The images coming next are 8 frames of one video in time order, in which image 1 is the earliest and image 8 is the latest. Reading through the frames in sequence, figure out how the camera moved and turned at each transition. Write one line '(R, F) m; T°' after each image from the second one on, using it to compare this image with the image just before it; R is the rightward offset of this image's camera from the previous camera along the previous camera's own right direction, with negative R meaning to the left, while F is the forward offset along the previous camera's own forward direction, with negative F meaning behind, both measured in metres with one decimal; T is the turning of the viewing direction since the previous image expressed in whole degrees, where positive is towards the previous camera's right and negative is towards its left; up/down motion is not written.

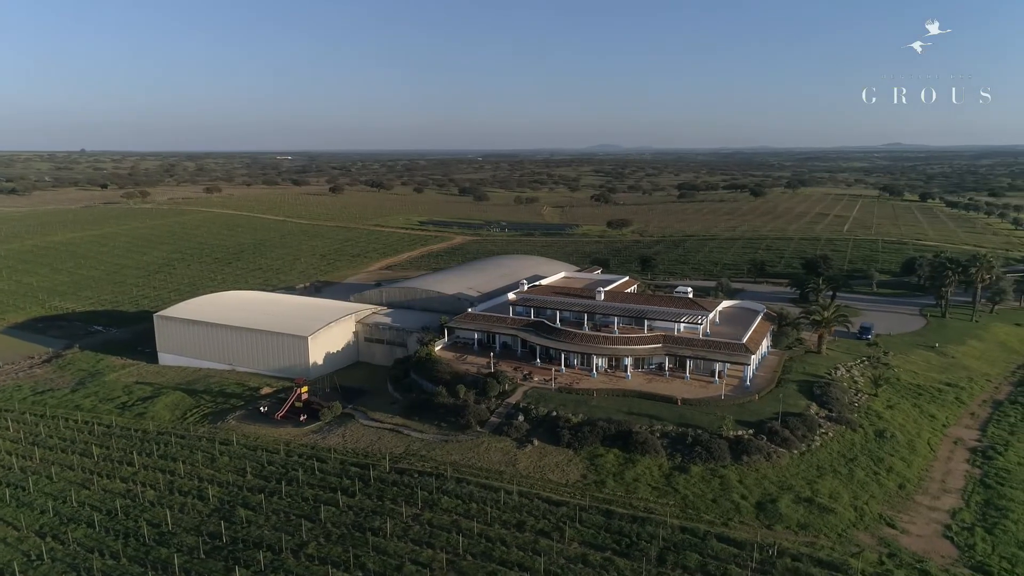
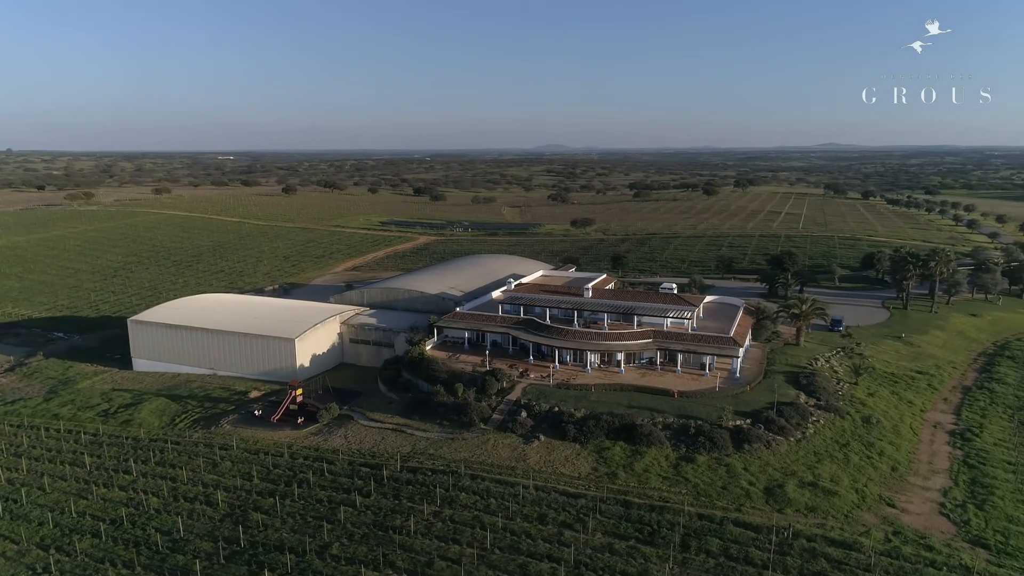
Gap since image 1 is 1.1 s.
(-1.9, -0.2) m; +4°
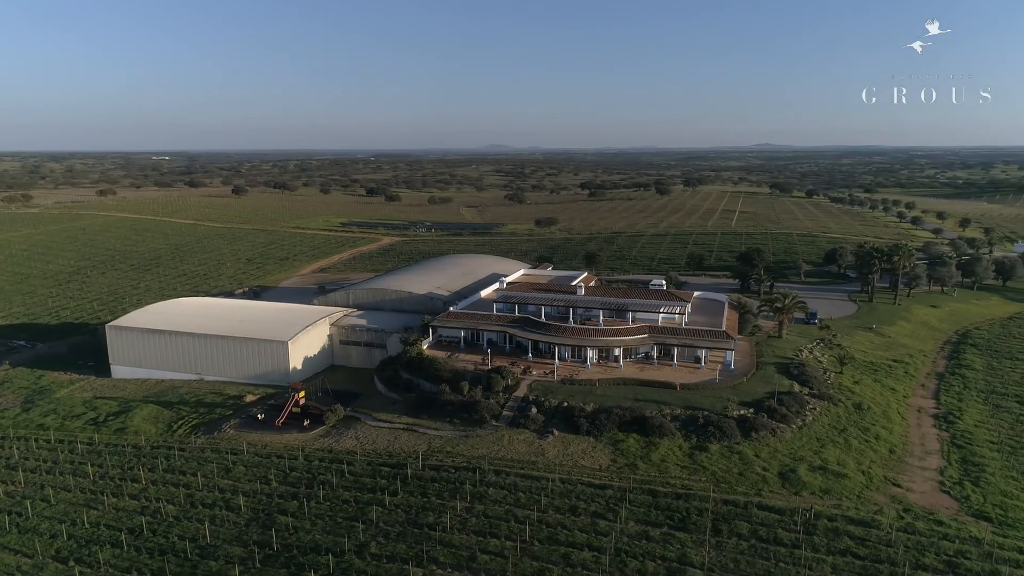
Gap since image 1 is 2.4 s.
(-2.3, -0.2) m; +4°
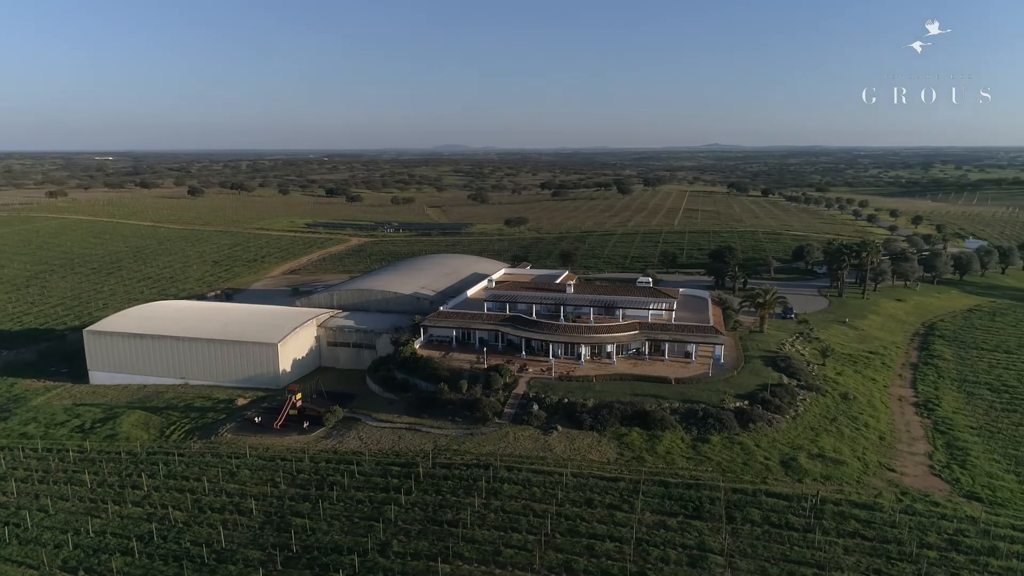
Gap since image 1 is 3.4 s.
(-1.6, -0.2) m; +3°
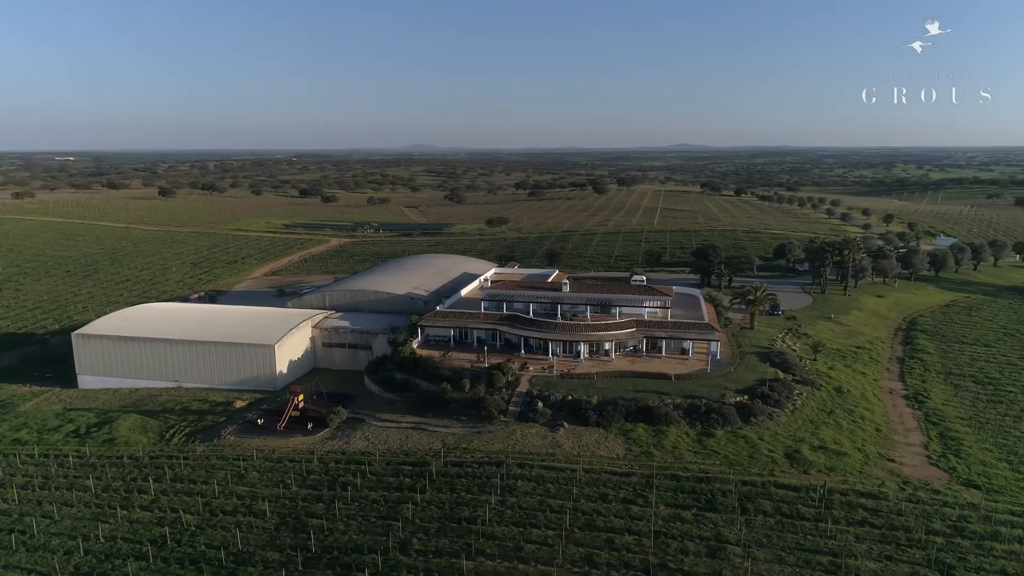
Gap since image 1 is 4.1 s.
(-1.2, -0.2) m; +2°
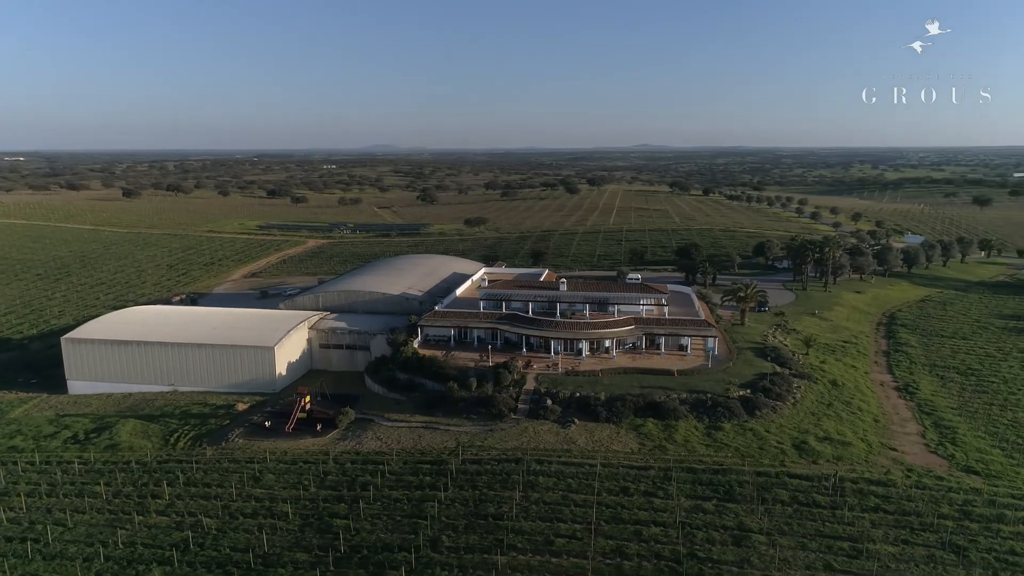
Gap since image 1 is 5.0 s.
(-1.6, -0.2) m; +3°
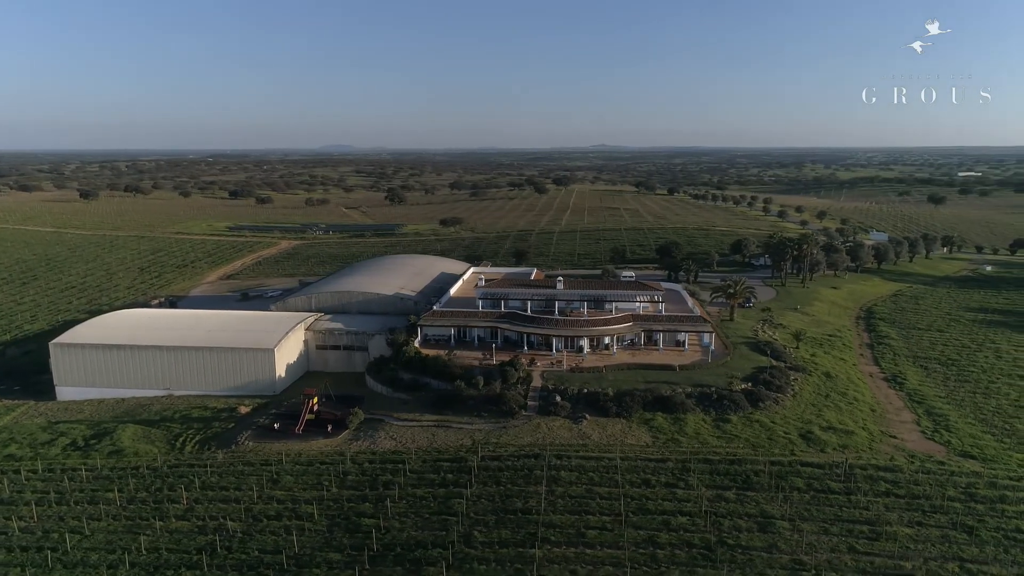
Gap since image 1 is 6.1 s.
(-1.8, -0.2) m; +3°
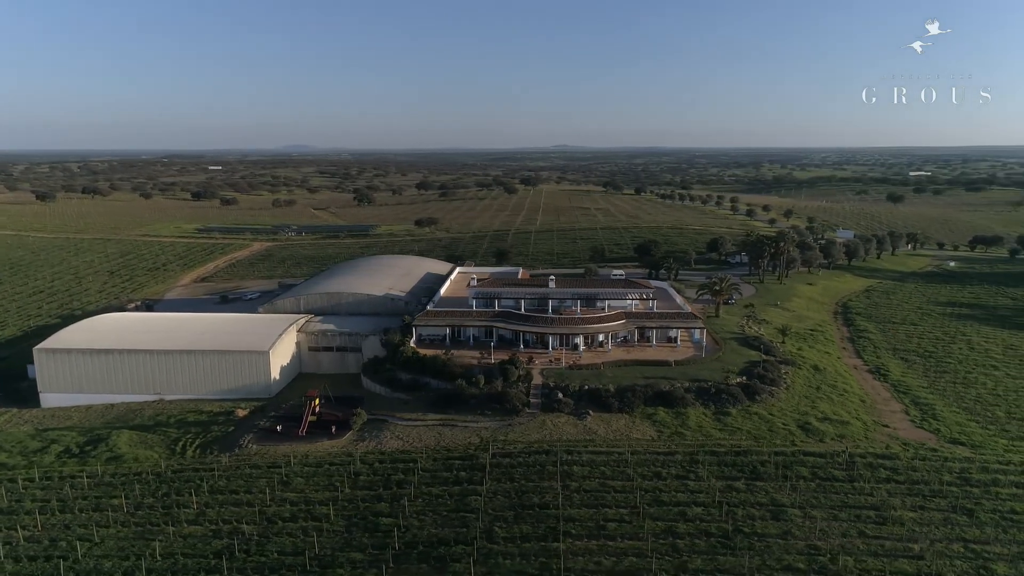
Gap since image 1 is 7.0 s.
(-1.5, -0.2) m; +3°
